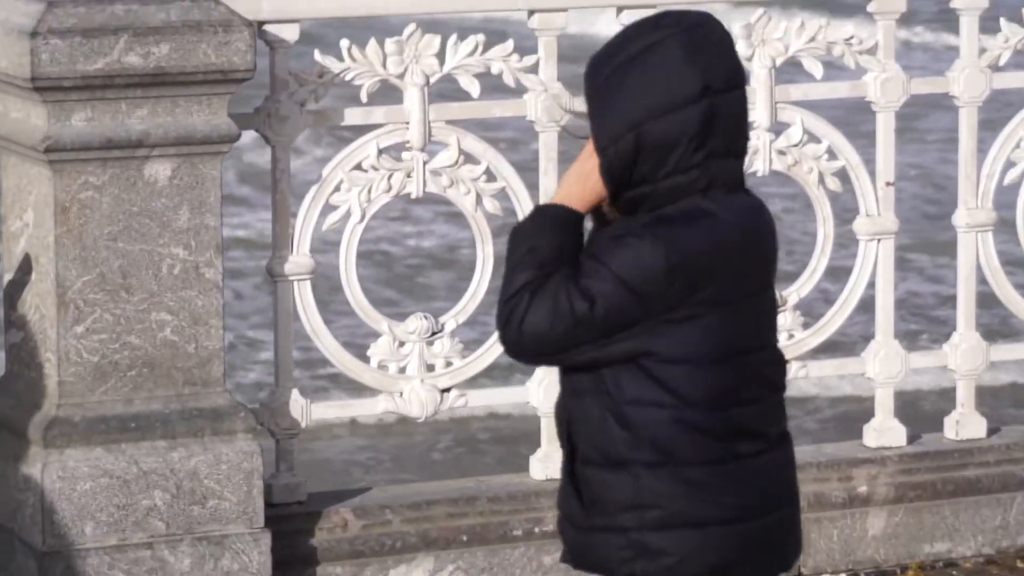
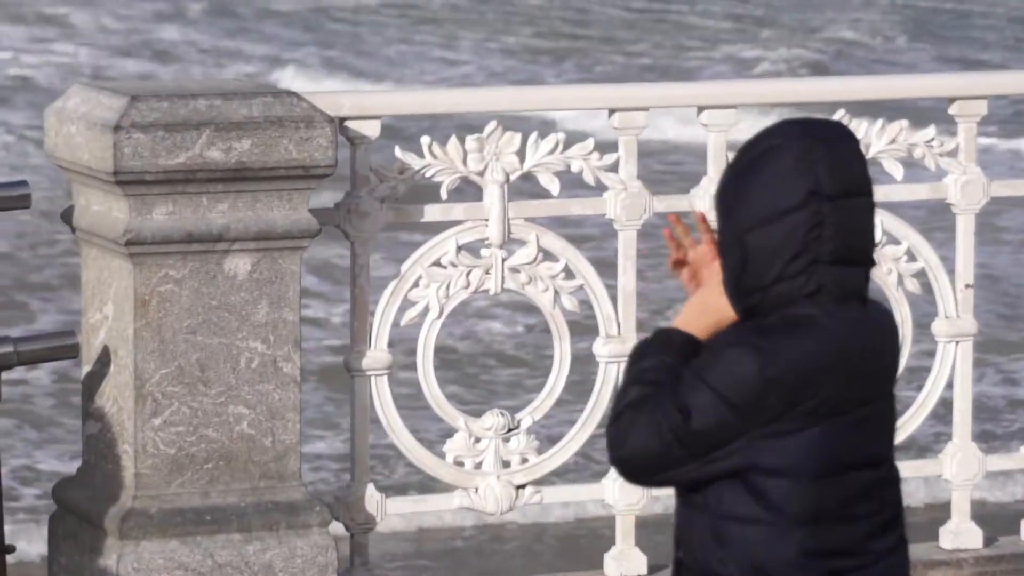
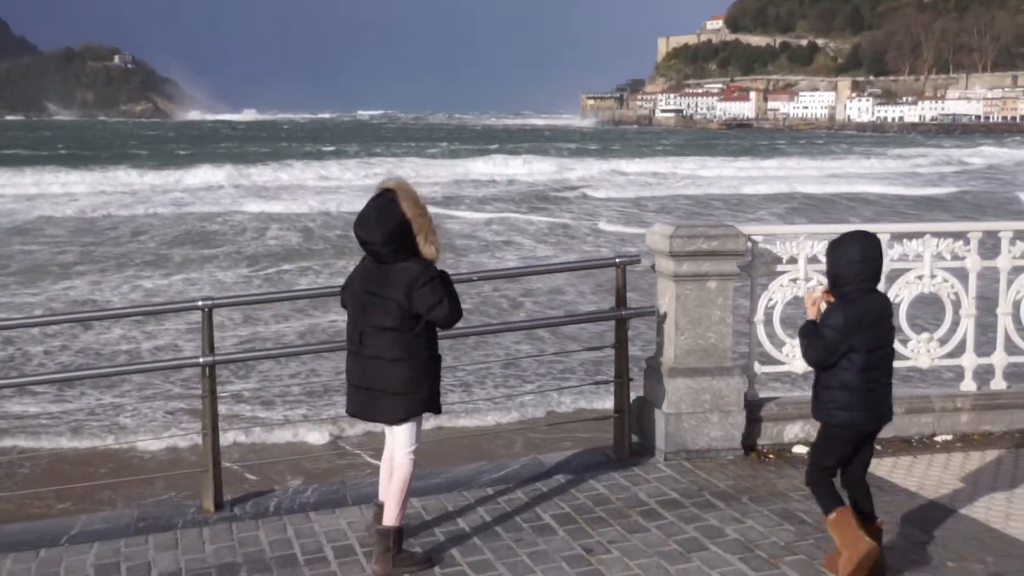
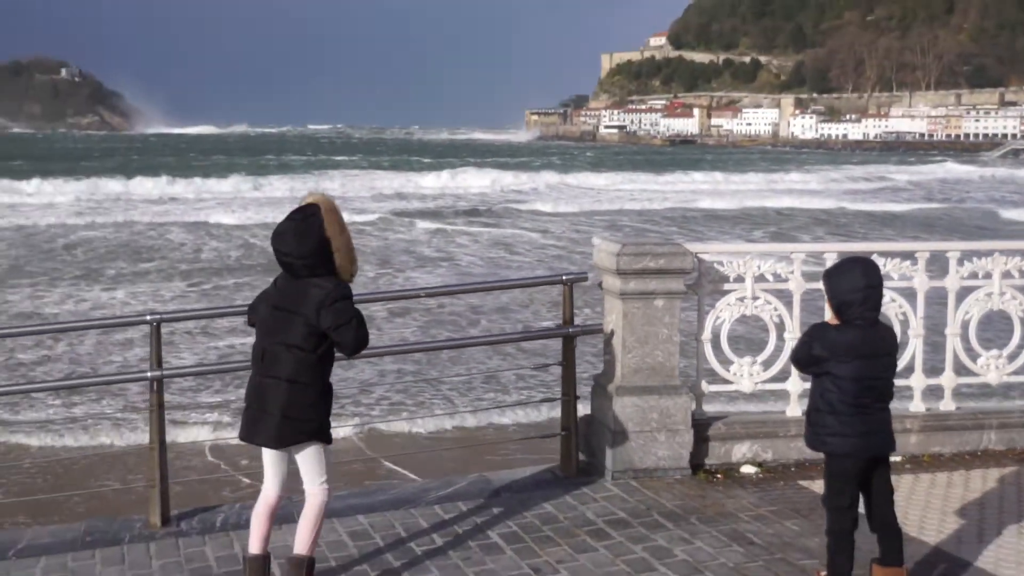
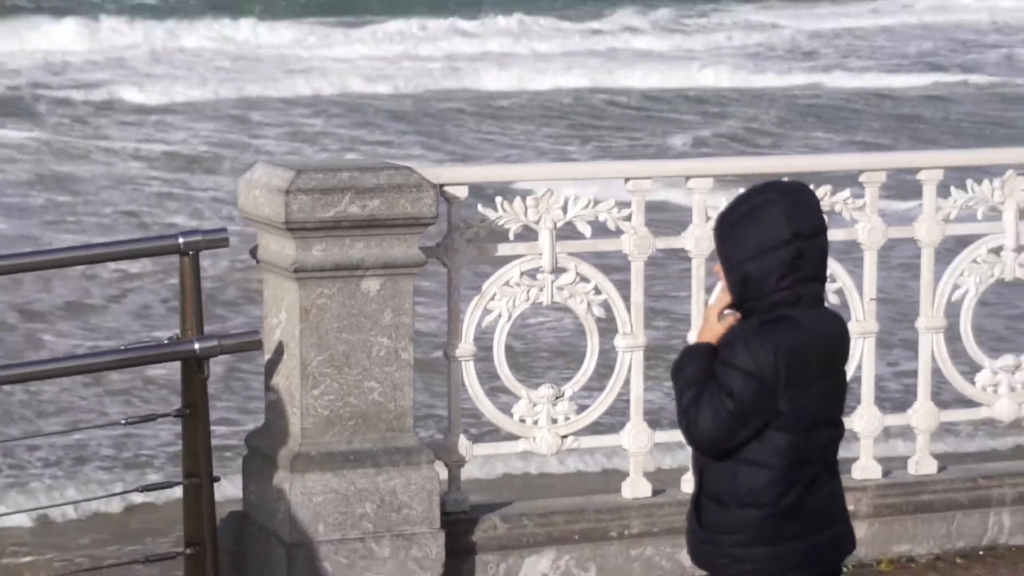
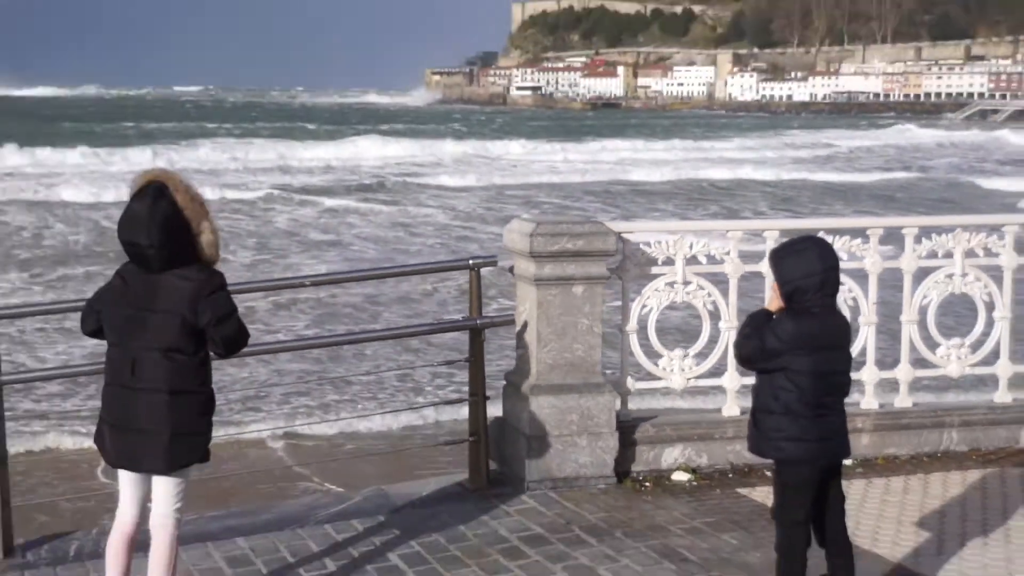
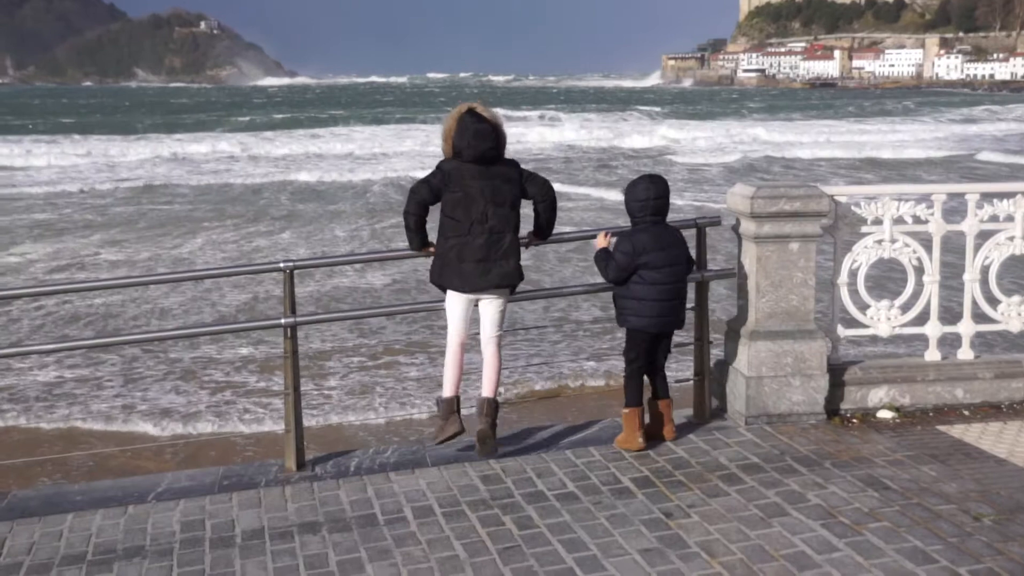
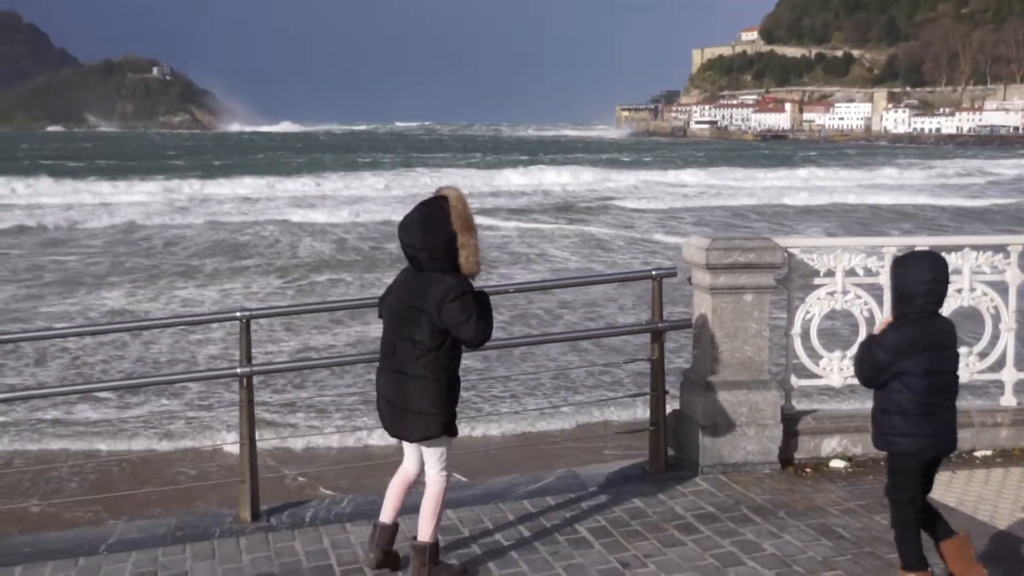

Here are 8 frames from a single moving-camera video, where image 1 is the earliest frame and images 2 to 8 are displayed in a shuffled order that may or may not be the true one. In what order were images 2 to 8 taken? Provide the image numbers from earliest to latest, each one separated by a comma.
2, 5, 6, 4, 8, 3, 7
